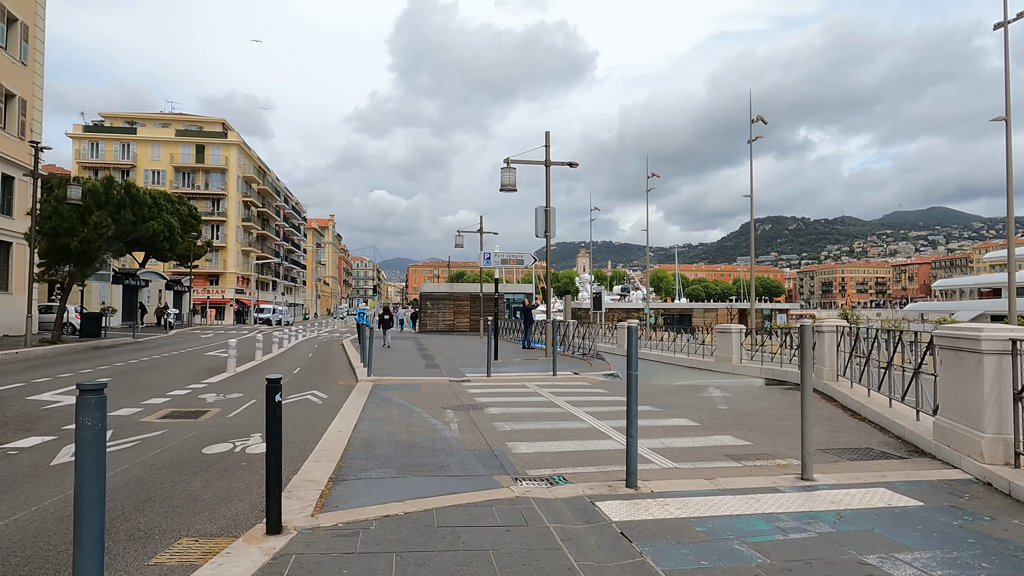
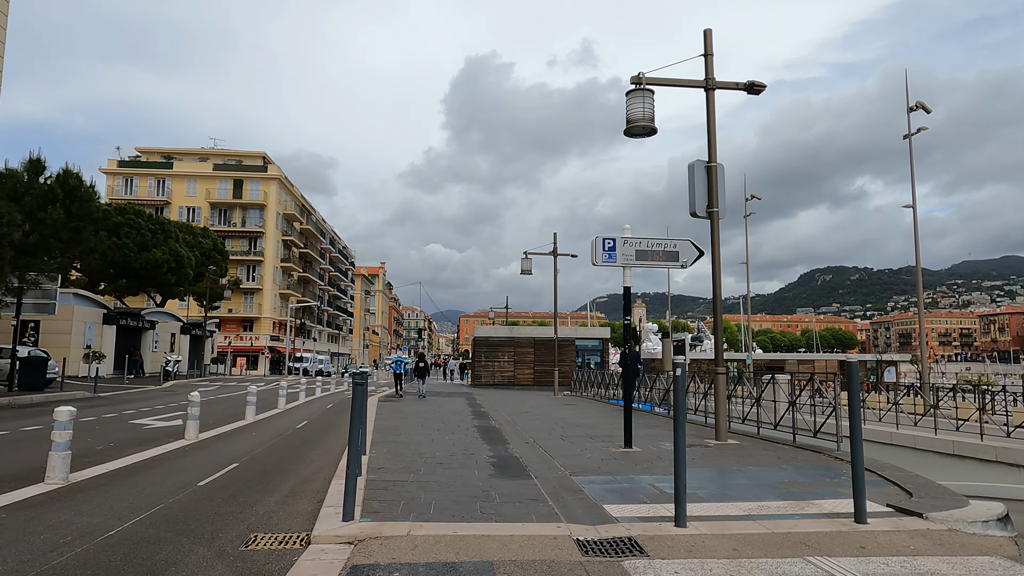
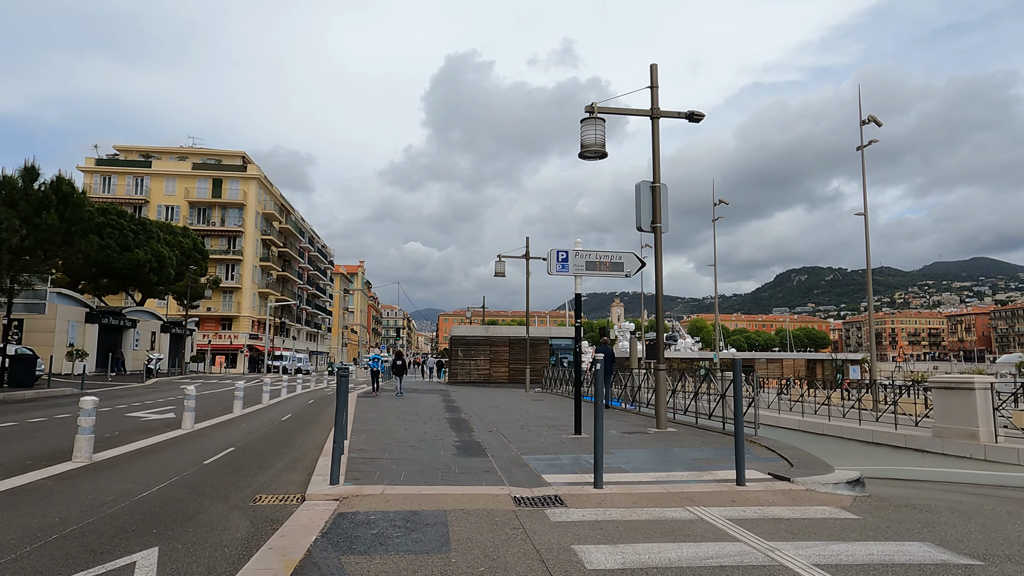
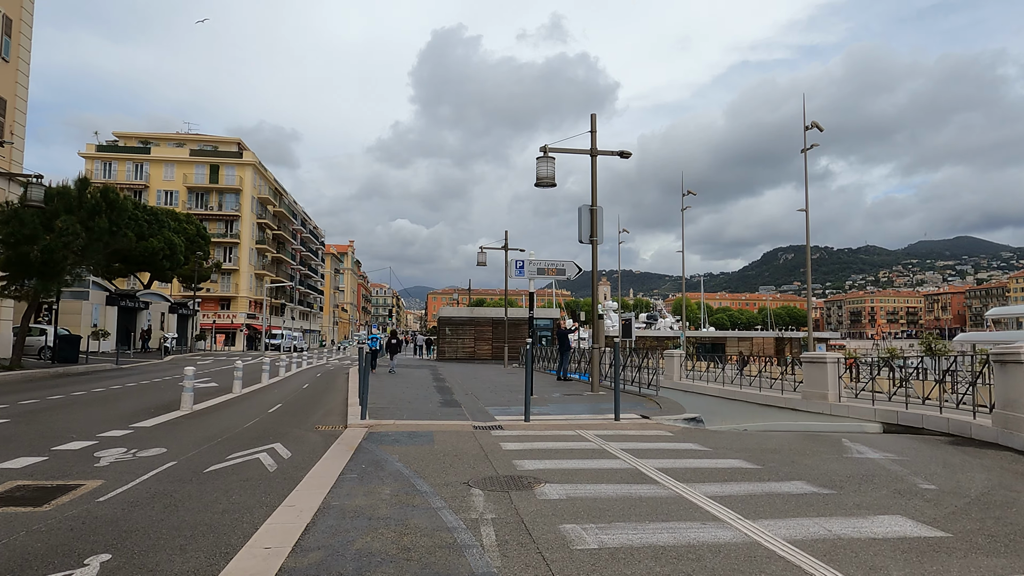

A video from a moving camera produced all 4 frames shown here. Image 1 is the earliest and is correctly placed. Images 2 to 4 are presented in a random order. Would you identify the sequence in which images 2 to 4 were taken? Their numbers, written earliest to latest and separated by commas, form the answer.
4, 3, 2
